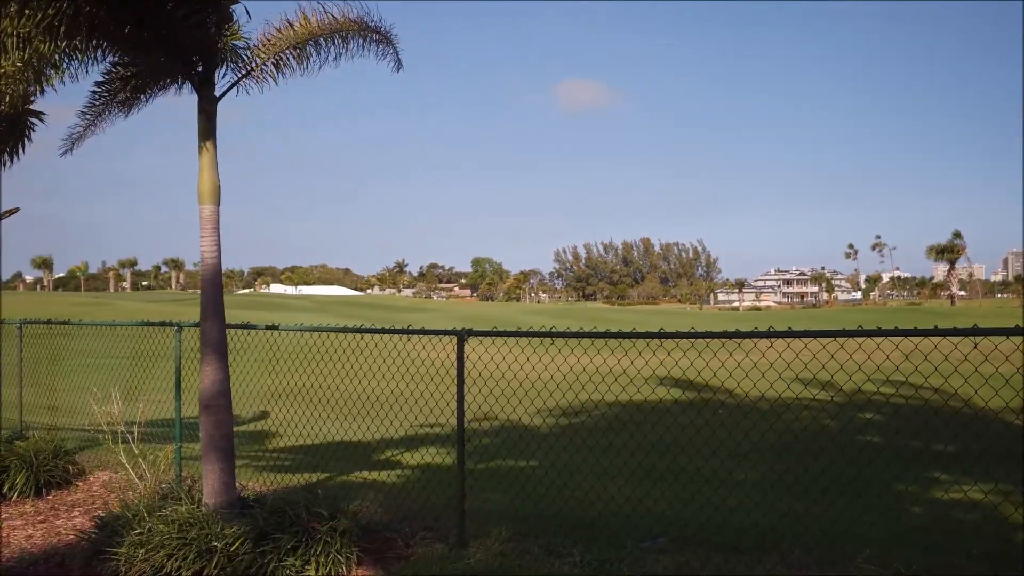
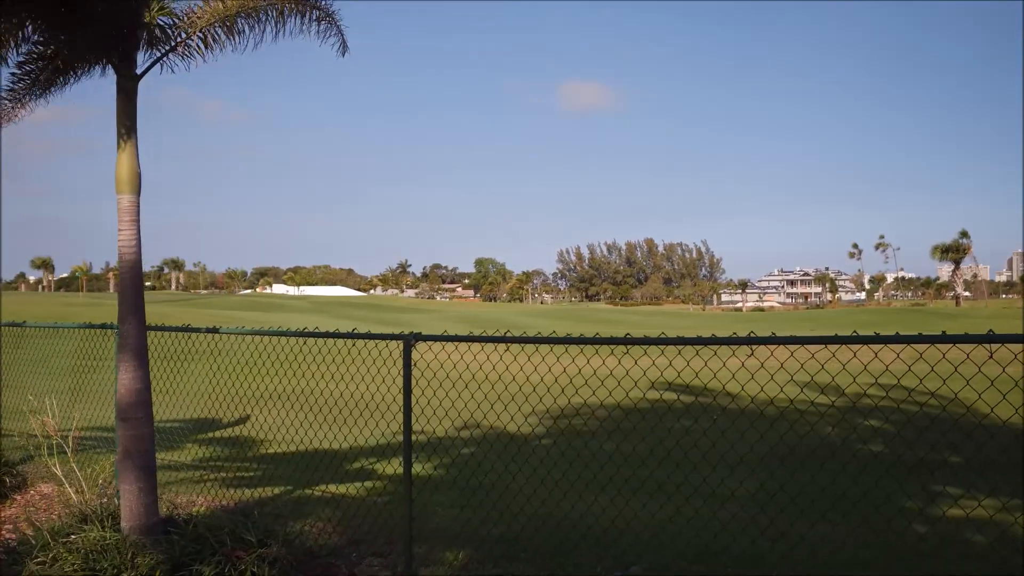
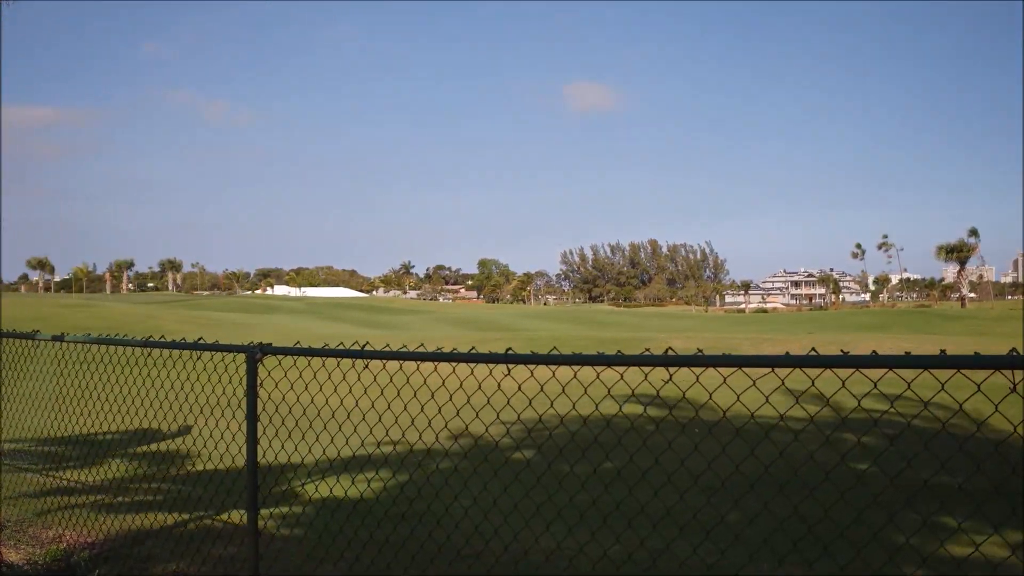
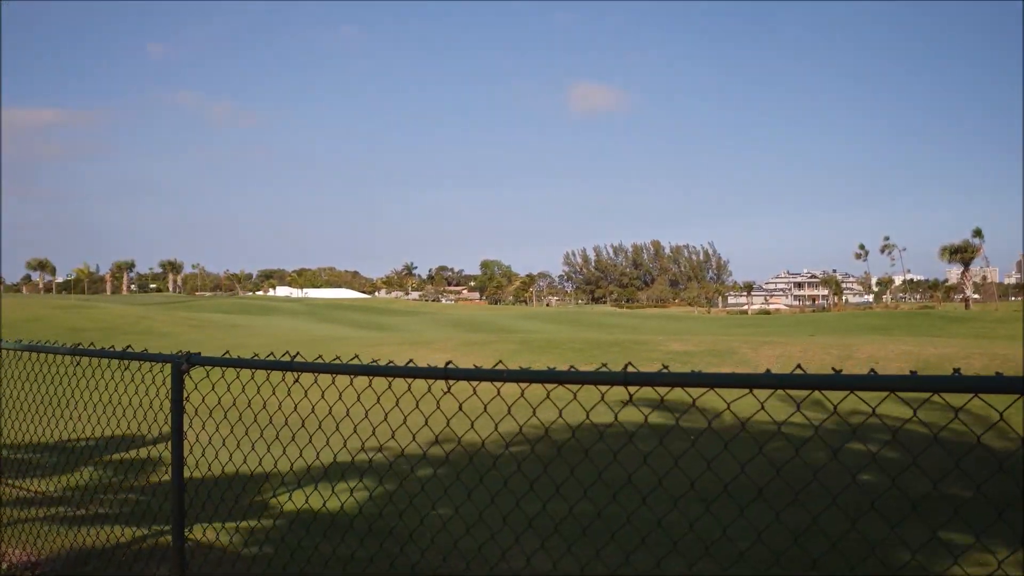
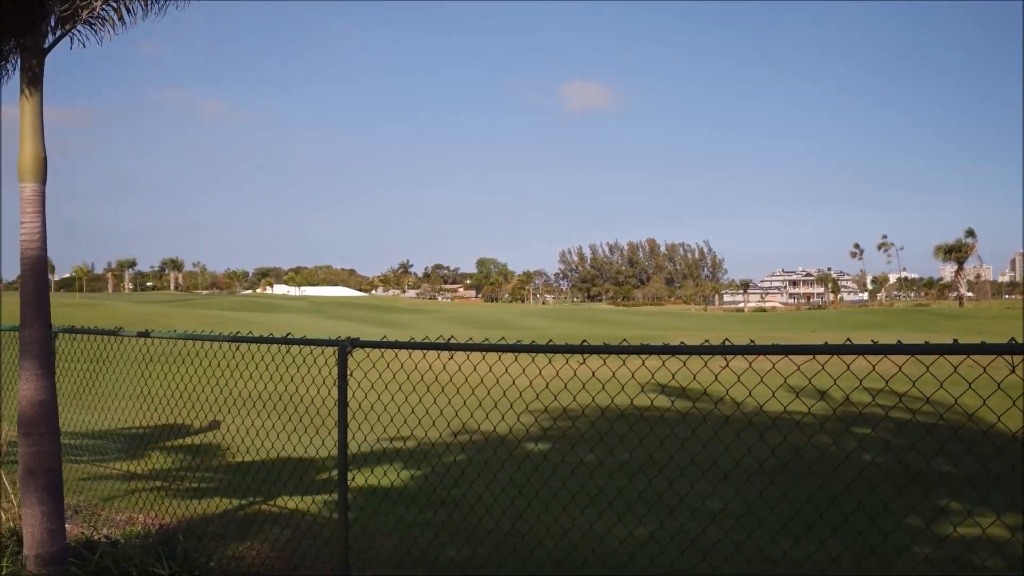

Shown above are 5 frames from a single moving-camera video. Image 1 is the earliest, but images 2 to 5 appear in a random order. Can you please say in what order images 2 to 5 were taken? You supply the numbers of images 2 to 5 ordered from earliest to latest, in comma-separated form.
2, 5, 3, 4
